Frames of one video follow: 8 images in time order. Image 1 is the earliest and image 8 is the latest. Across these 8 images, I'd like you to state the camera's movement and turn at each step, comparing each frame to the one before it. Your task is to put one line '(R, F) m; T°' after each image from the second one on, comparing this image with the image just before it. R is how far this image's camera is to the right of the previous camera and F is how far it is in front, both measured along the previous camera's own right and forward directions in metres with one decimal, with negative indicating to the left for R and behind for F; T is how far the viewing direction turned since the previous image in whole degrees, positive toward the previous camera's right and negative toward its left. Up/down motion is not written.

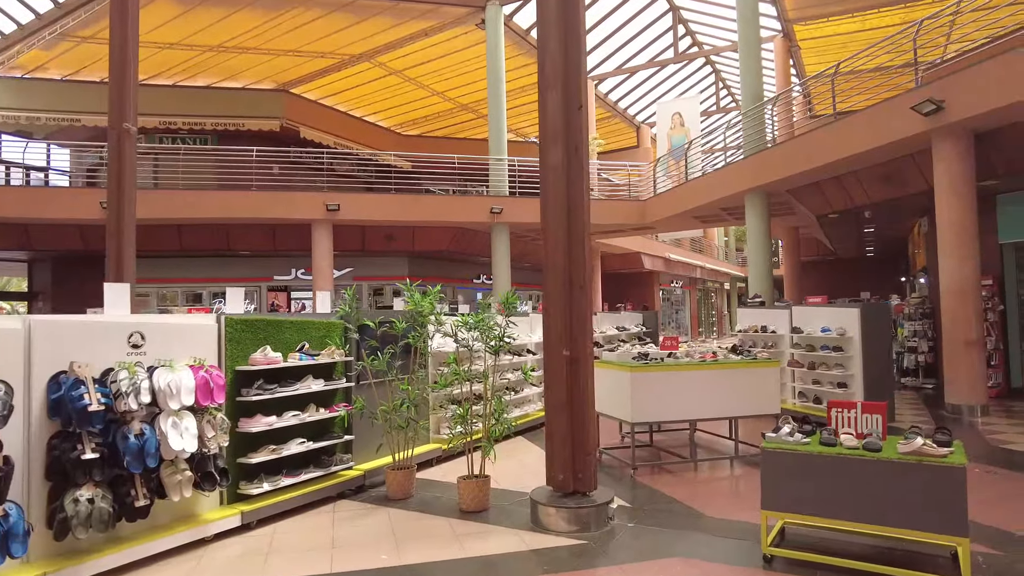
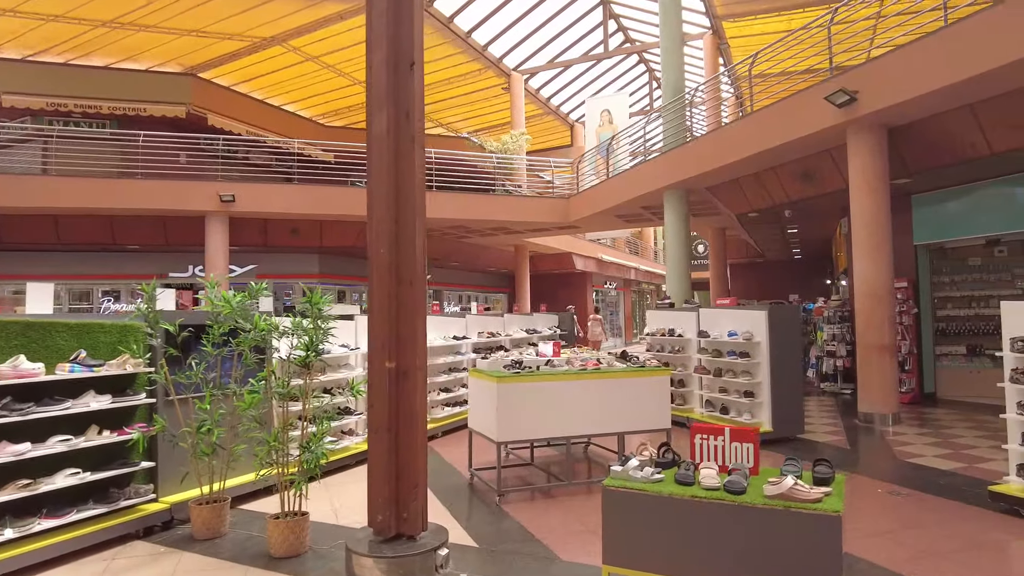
(+0.8, +0.8) m; +4°
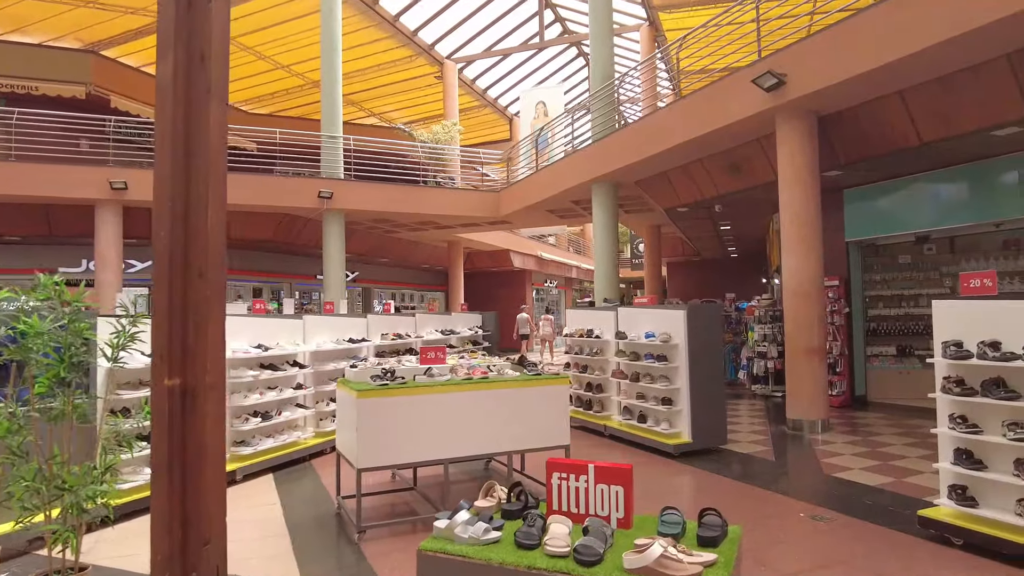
(+0.5, +0.8) m; +4°
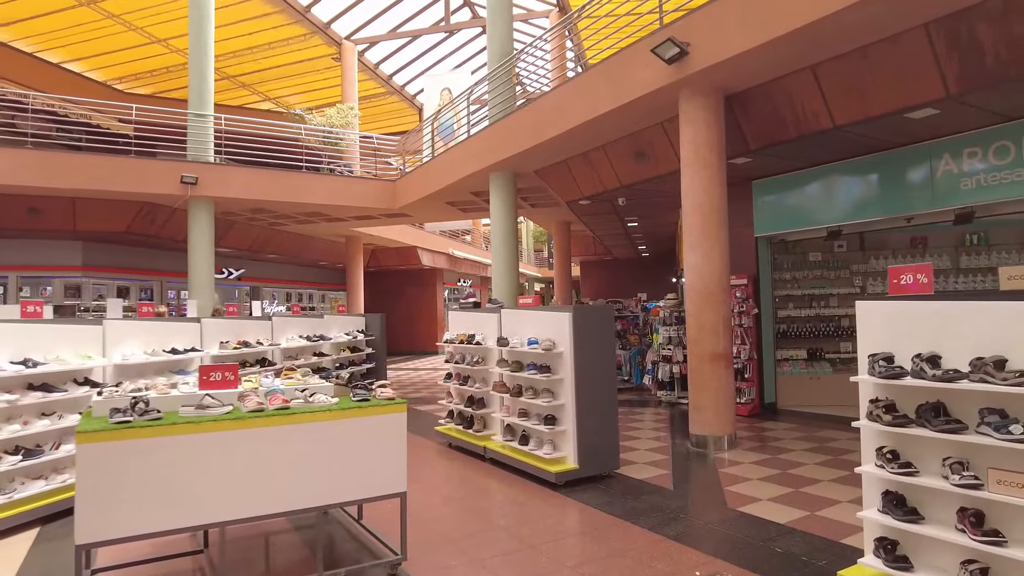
(+0.6, +1.1) m; +7°
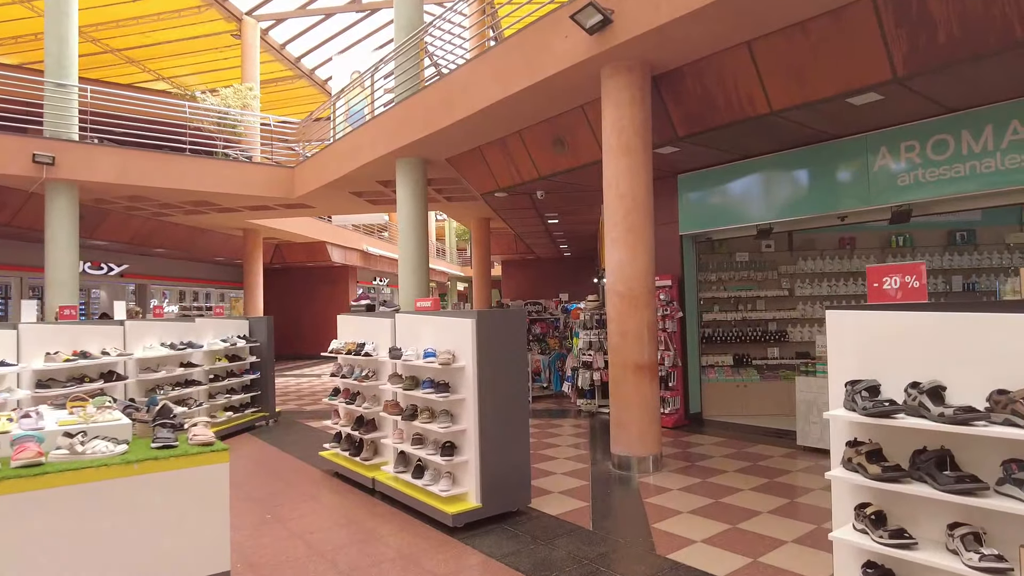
(+0.2, +0.9) m; +7°
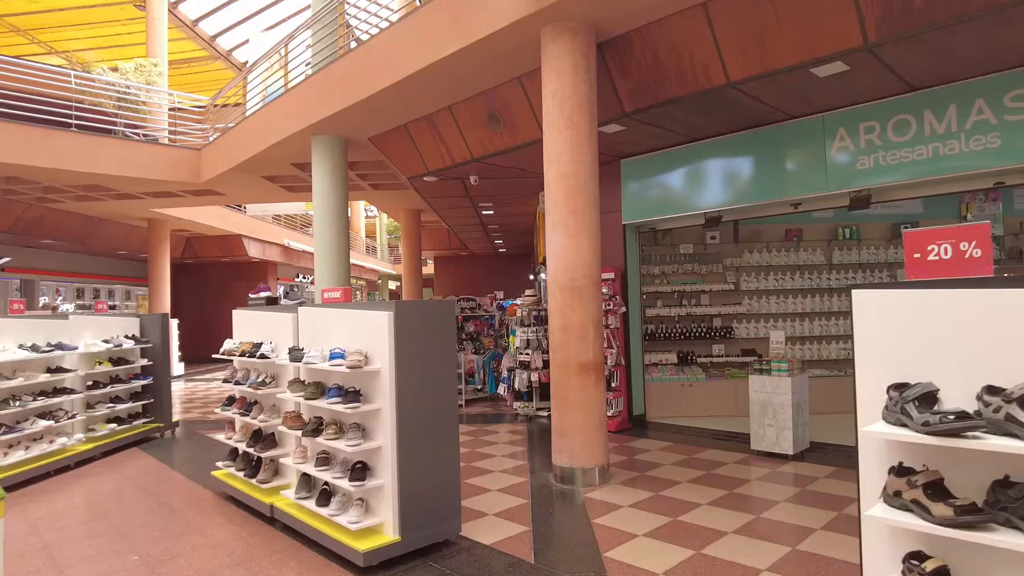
(0.0, +0.7) m; +6°
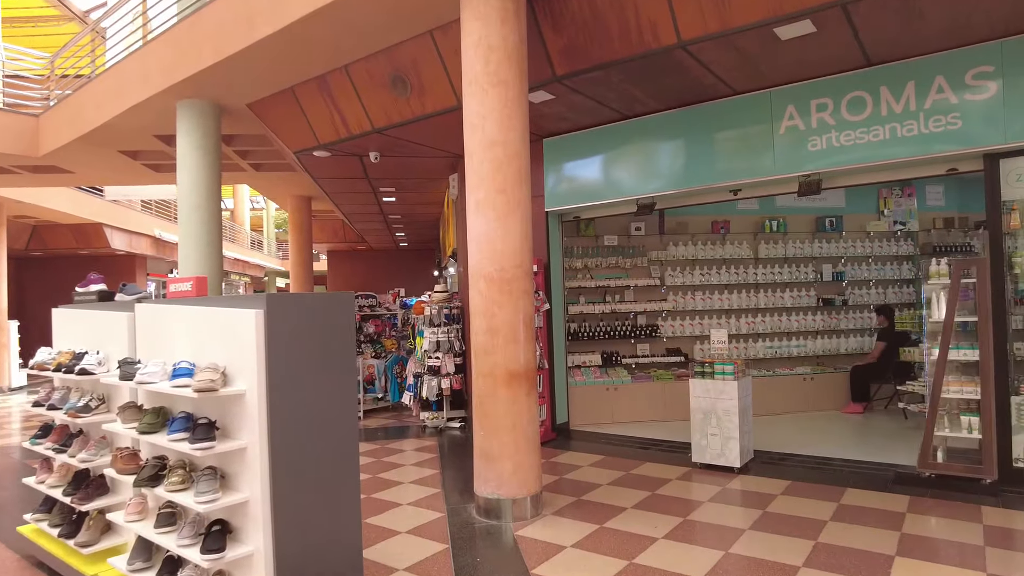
(-0.1, +0.9) m; +9°
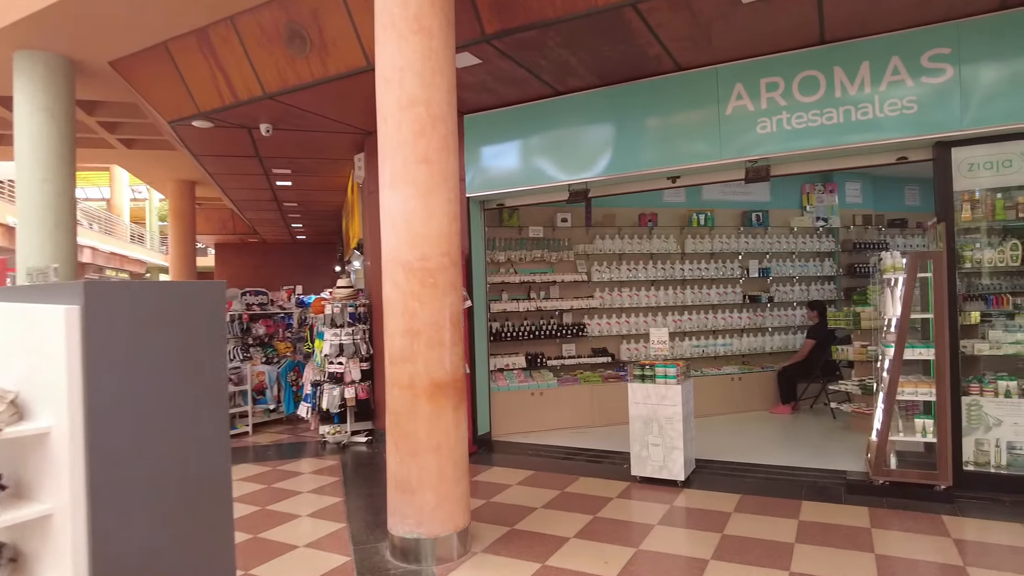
(-0.1, +0.7) m; +8°
